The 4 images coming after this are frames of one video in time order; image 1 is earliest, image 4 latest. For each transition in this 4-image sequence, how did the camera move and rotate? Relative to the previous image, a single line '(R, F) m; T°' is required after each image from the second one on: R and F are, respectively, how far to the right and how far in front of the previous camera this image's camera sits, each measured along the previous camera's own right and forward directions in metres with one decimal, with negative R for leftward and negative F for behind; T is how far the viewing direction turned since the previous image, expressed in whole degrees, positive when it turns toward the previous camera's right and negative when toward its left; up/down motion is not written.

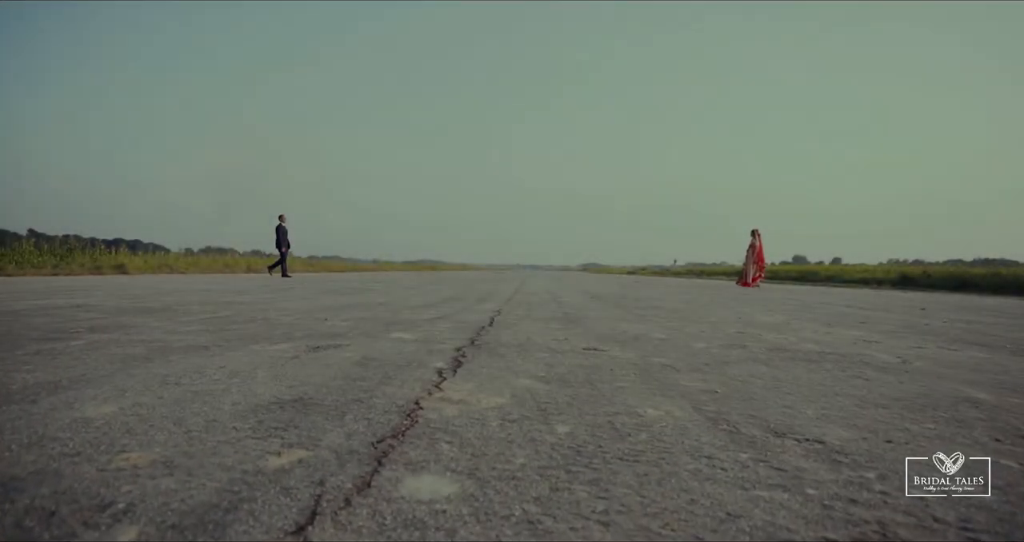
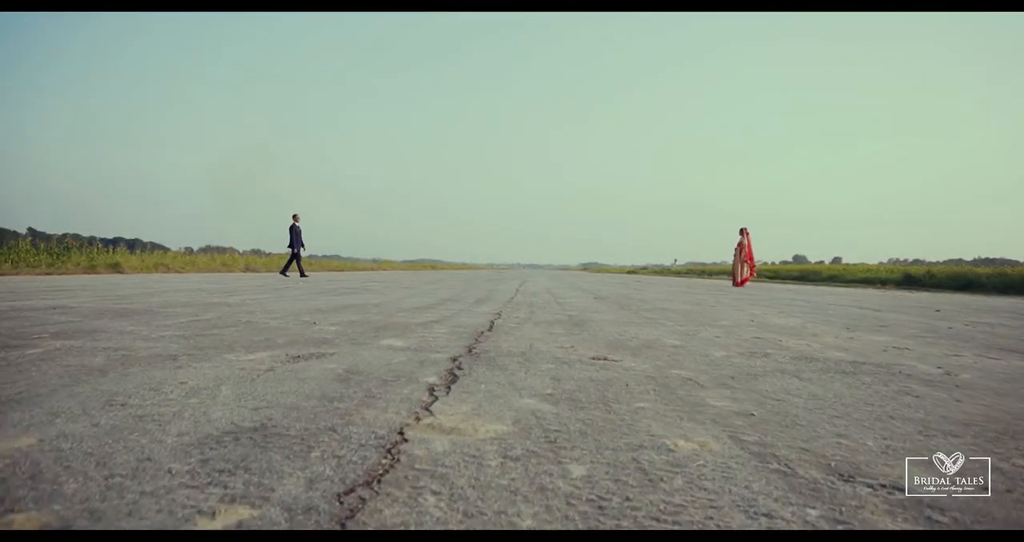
(0.0, +0.4) m; 0°
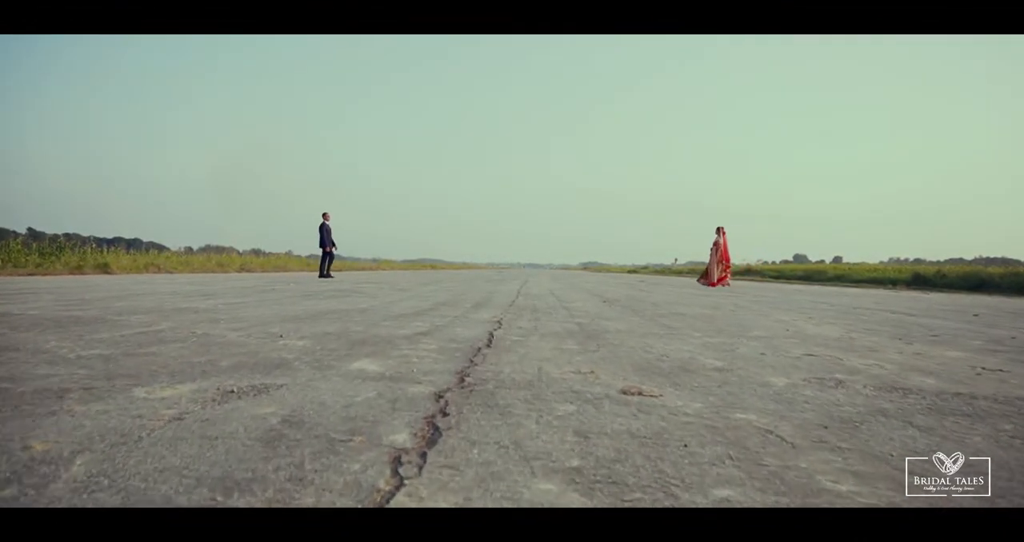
(0.0, +1.0) m; 0°
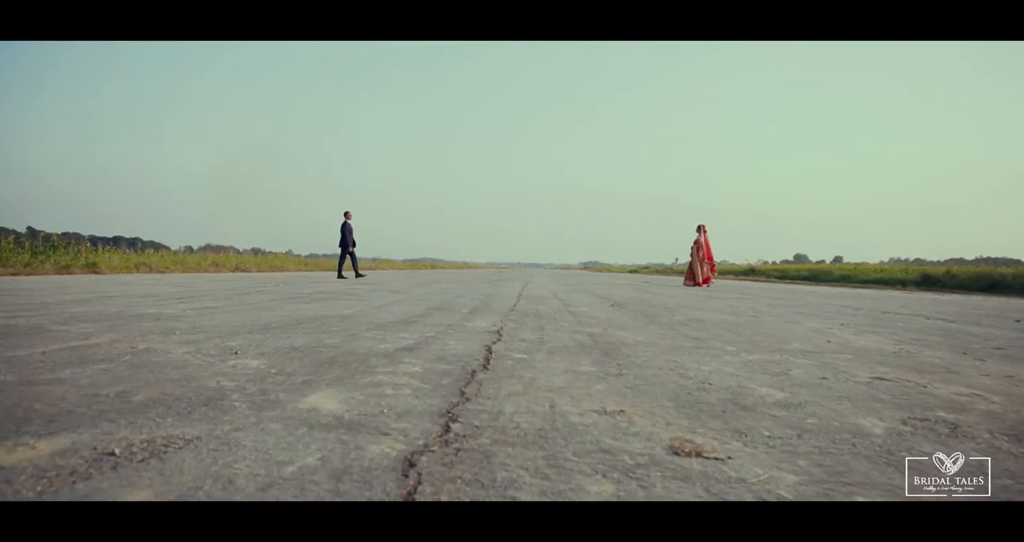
(0.0, +0.9) m; 0°
